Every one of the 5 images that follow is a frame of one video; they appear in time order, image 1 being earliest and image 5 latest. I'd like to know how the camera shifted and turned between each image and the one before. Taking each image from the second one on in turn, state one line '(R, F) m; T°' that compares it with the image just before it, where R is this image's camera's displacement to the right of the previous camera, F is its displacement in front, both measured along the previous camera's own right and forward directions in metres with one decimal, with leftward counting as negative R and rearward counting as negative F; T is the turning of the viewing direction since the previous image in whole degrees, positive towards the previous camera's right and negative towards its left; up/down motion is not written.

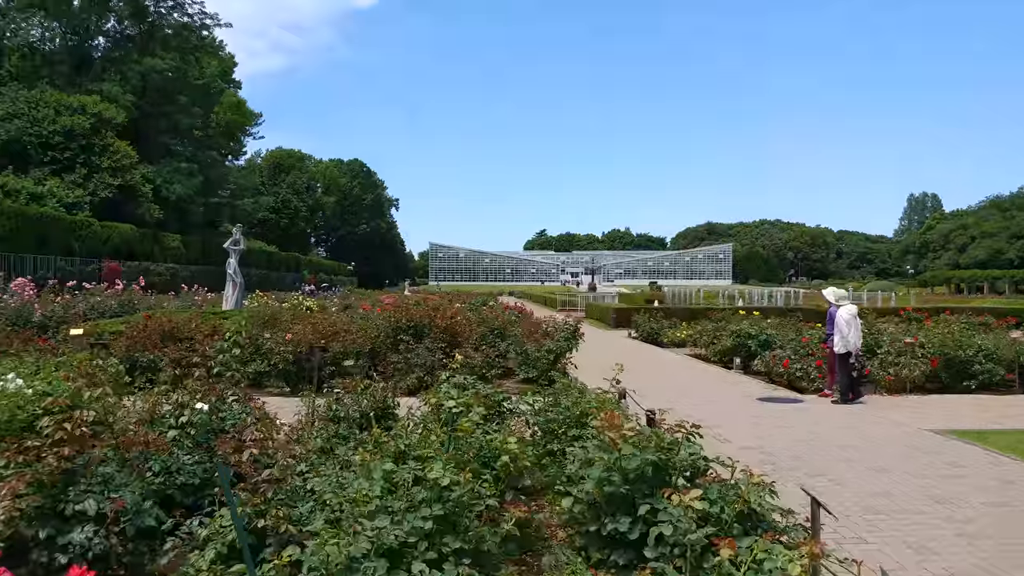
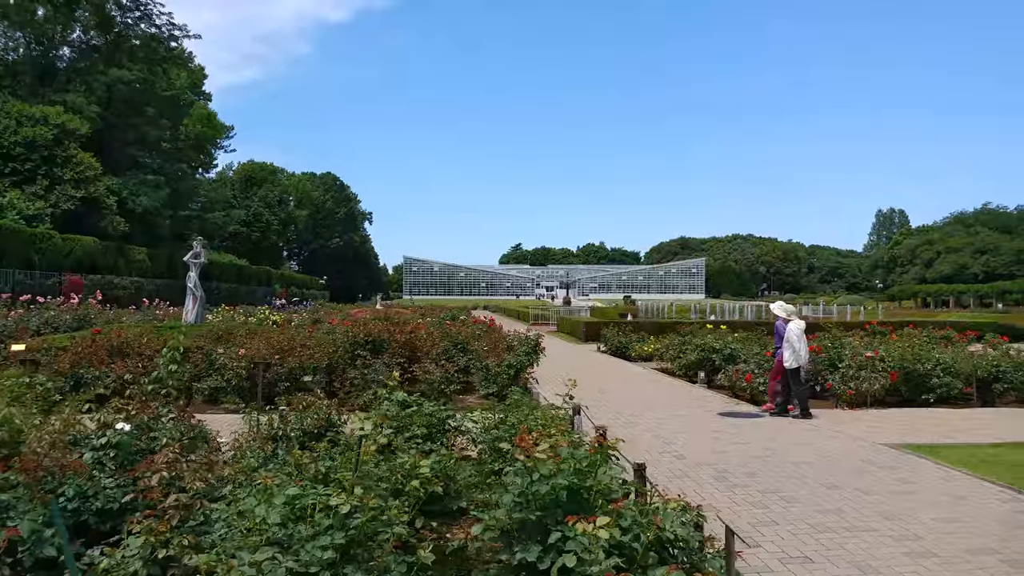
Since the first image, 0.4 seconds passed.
(+0.2, +0.1) m; +2°
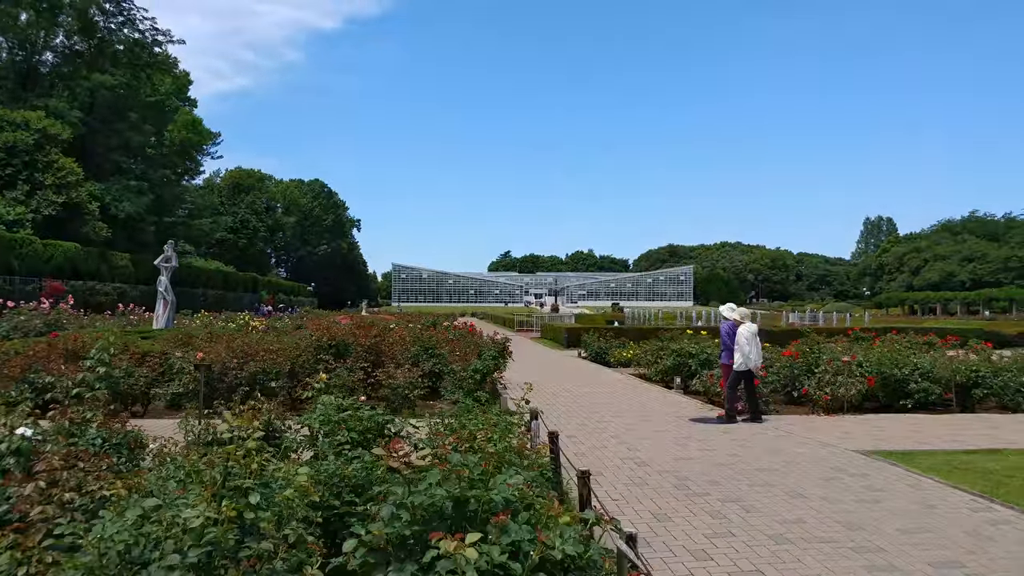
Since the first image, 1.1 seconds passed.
(+0.3, +0.3) m; +1°
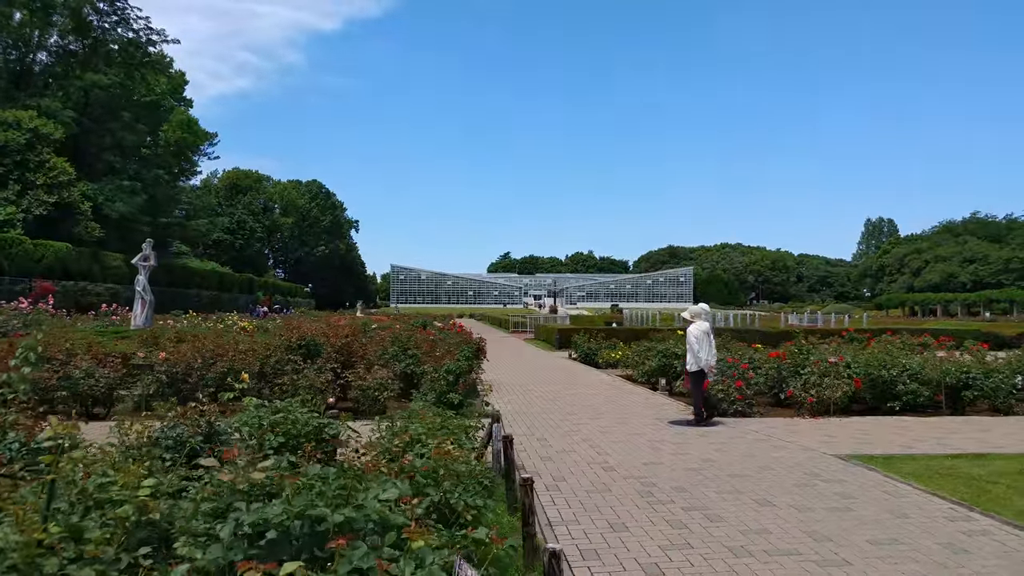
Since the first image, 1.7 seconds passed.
(+0.4, +0.3) m; 0°
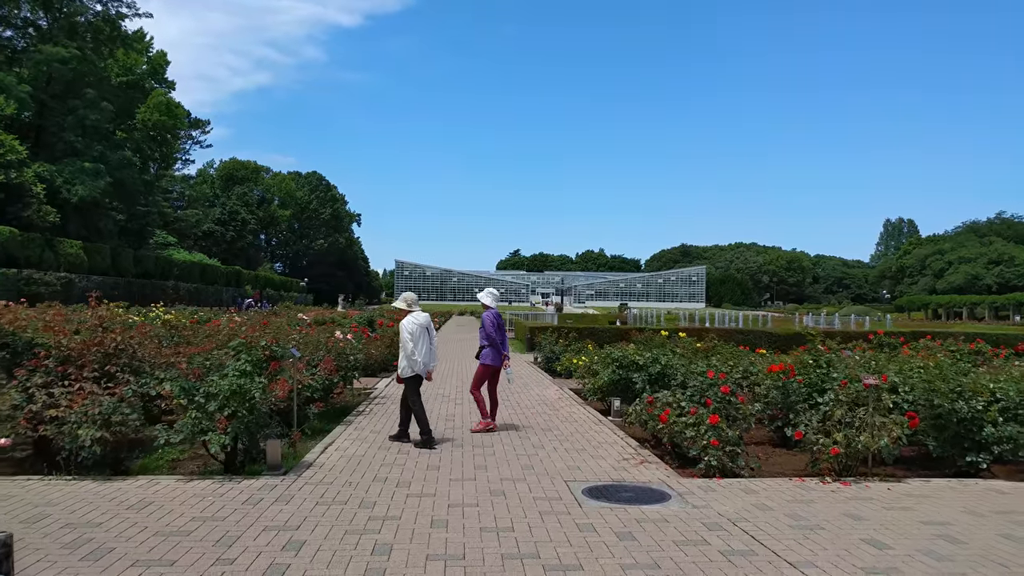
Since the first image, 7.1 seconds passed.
(+1.6, +4.2) m; -1°
